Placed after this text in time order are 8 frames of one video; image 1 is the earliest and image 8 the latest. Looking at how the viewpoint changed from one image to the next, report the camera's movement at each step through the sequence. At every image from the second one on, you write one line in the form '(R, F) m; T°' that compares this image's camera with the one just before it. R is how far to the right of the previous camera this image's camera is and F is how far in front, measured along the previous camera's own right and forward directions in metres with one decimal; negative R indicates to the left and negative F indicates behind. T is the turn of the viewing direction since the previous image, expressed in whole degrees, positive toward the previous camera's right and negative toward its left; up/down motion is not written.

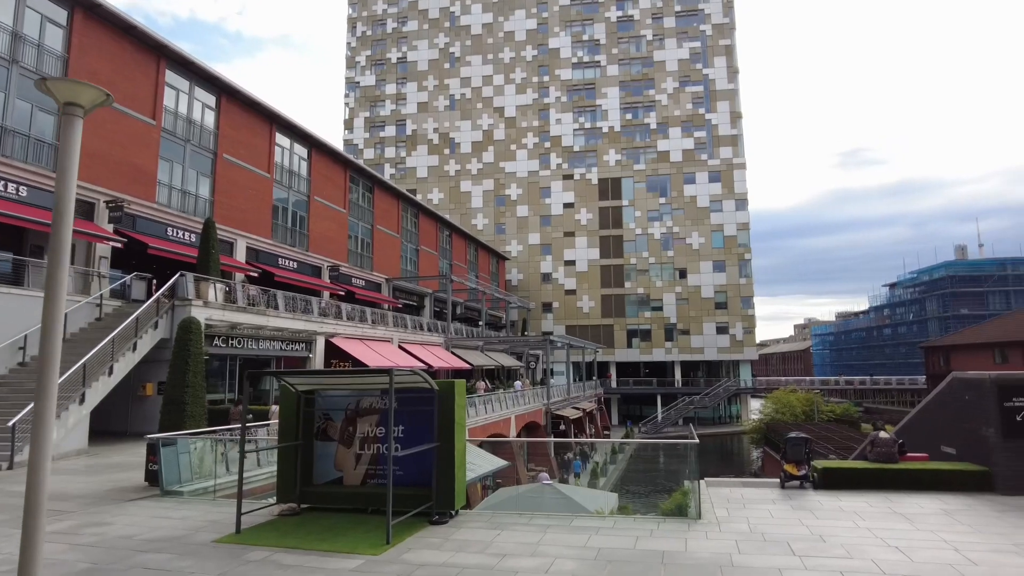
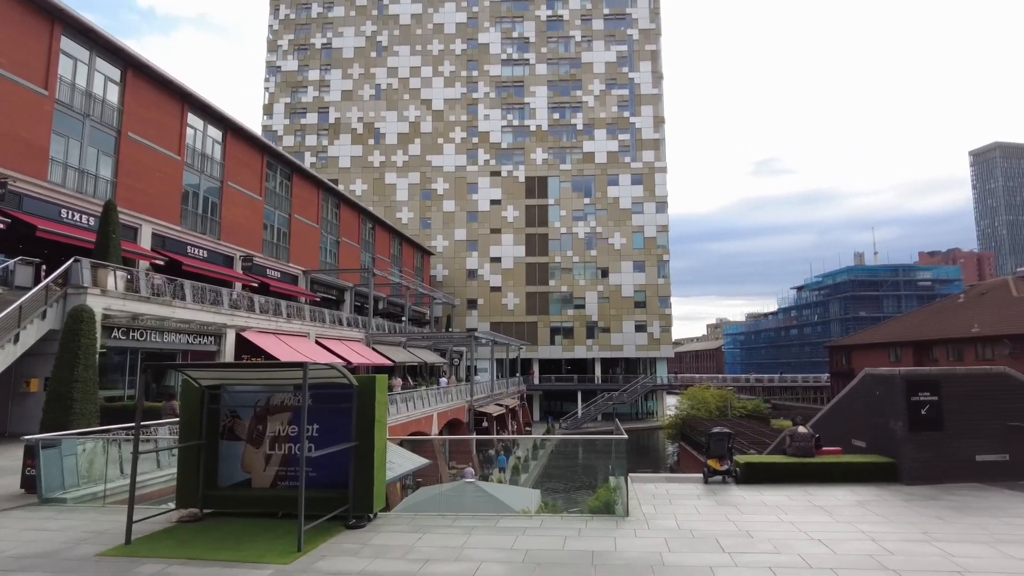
(0.0, +0.4) m; +7°
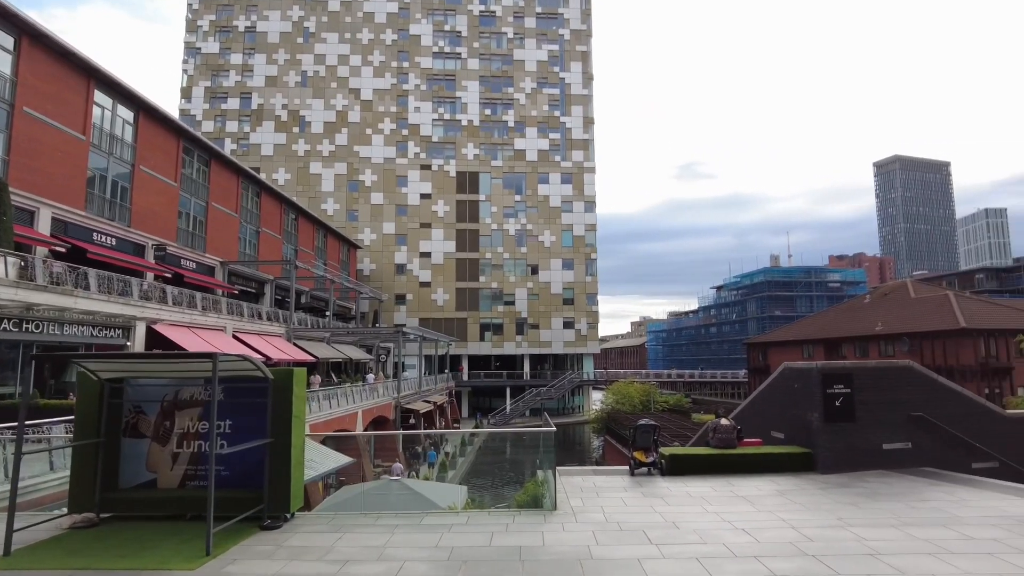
(0.0, +0.2) m; +6°
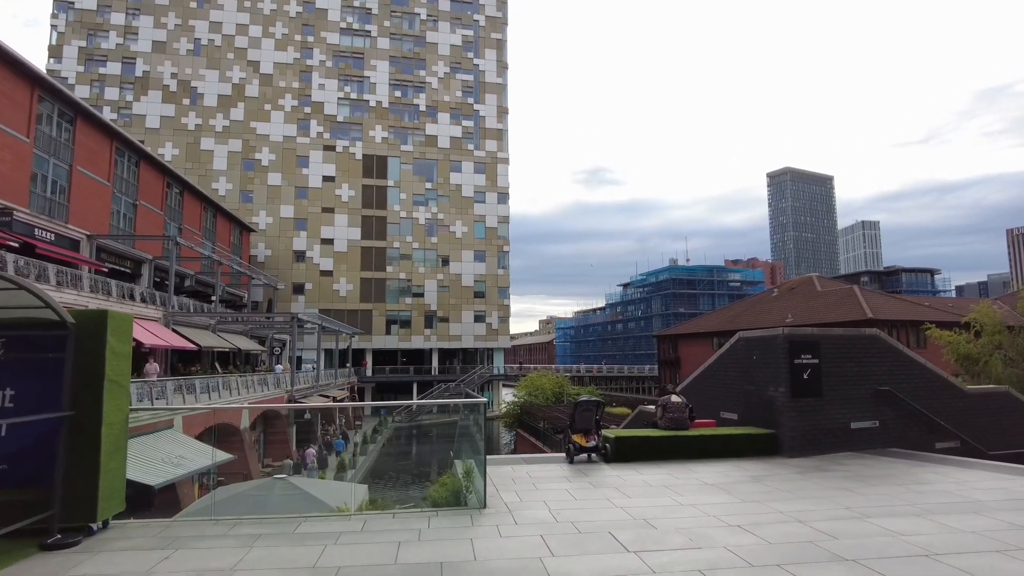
(-0.1, +2.2) m; +8°
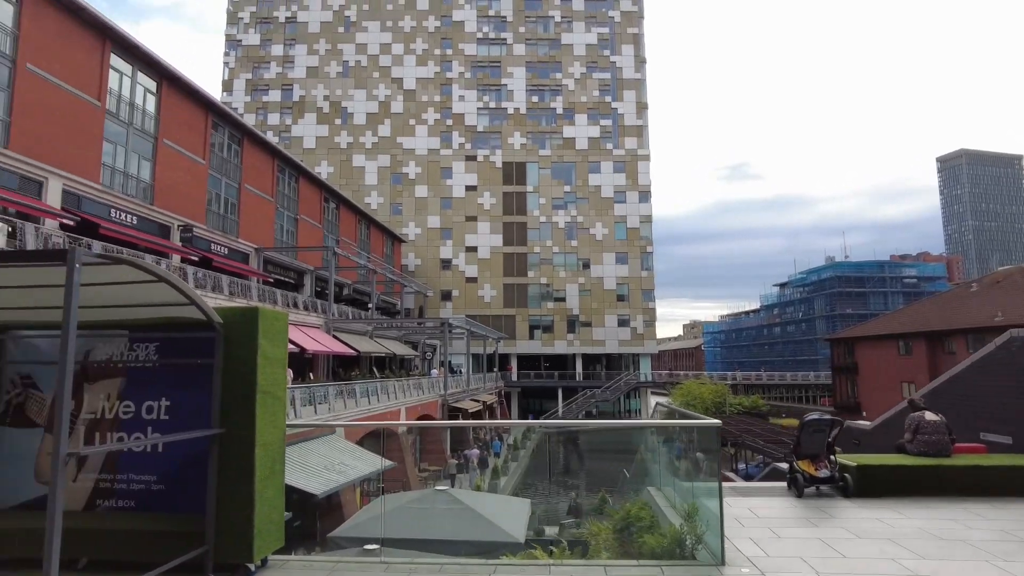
(-0.7, +1.4) m; -12°
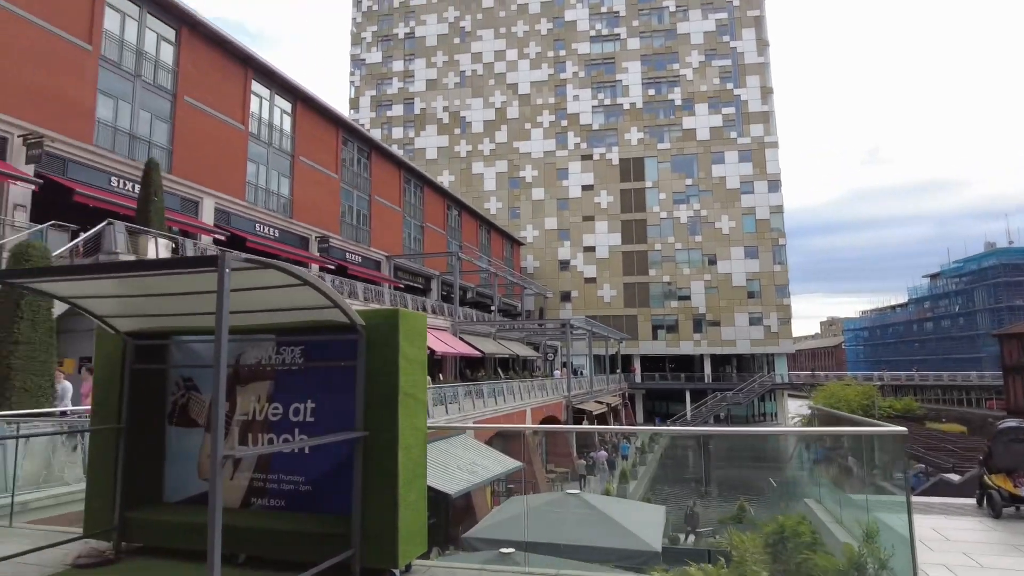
(-0.2, +0.3) m; -10°
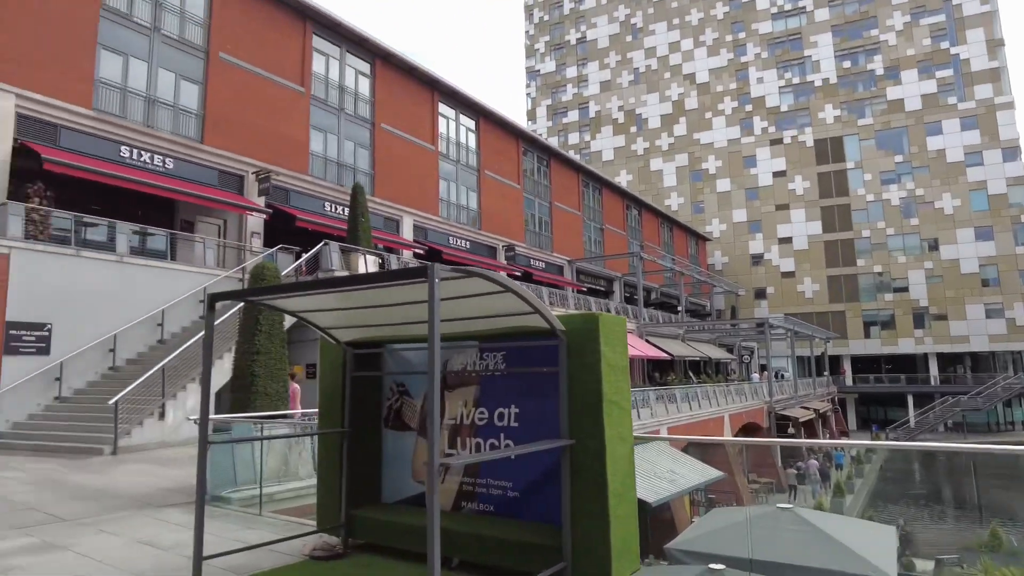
(-0.2, +0.2) m; -16°
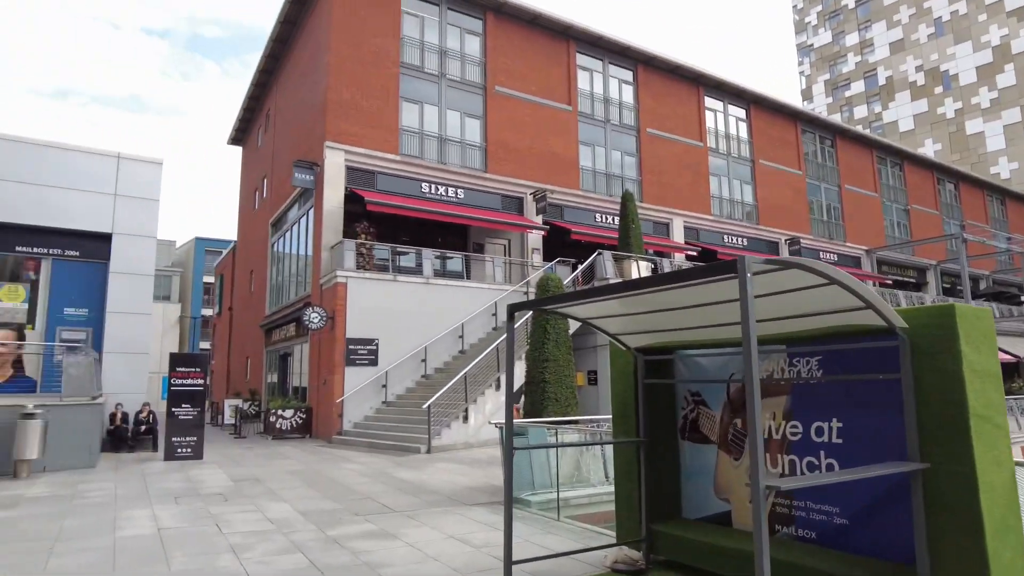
(-0.2, +0.3) m; -23°
